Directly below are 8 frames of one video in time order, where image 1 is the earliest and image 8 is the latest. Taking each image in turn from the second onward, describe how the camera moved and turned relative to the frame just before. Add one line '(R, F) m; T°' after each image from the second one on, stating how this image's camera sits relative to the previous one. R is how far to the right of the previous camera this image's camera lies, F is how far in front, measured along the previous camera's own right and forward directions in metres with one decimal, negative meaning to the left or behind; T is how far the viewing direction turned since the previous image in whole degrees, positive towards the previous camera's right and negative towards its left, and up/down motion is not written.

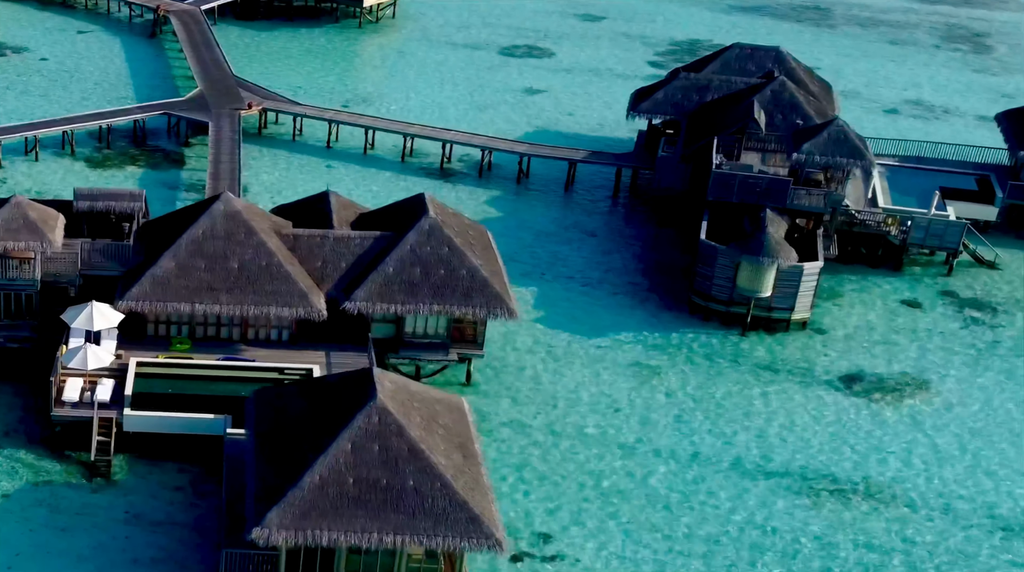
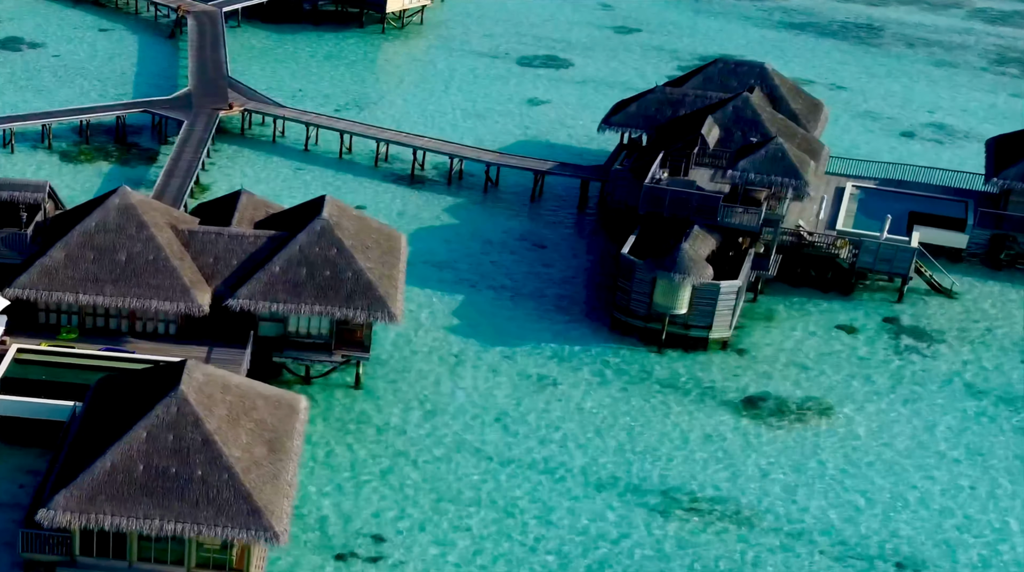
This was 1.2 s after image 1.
(+5.5, +0.1) m; -6°
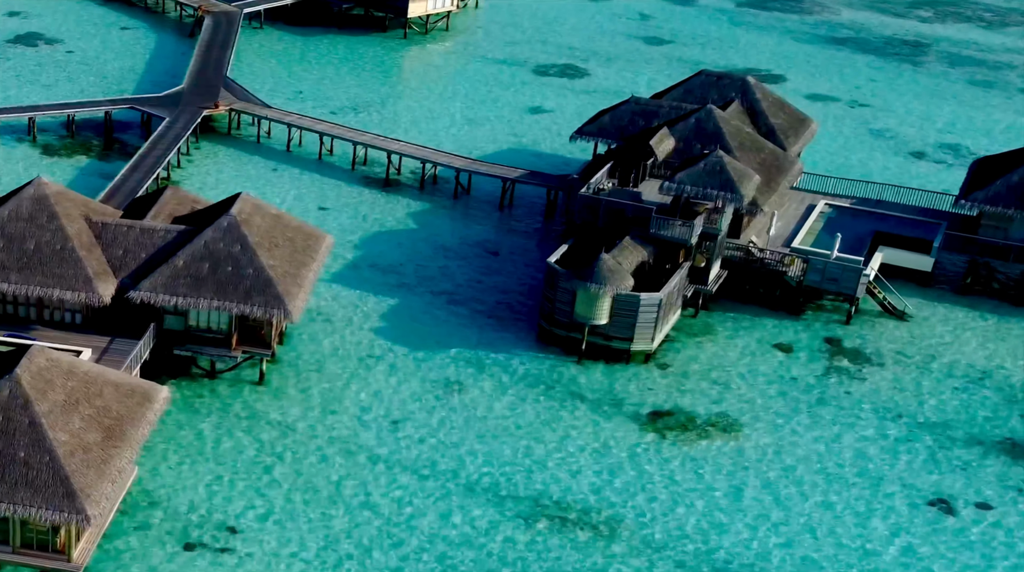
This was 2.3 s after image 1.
(+5.0, +0.1) m; -5°
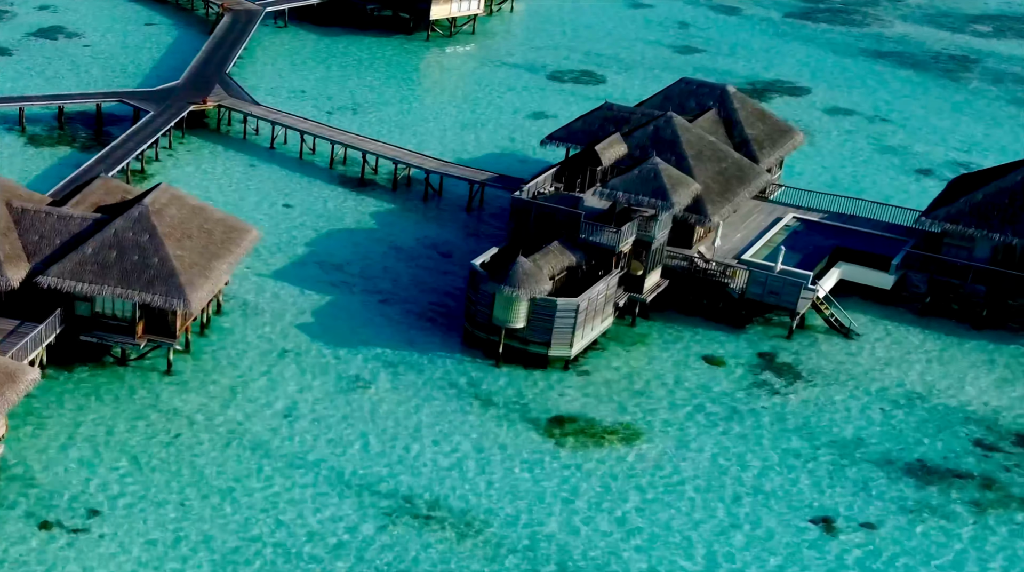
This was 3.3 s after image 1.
(+5.1, +0.3) m; -5°
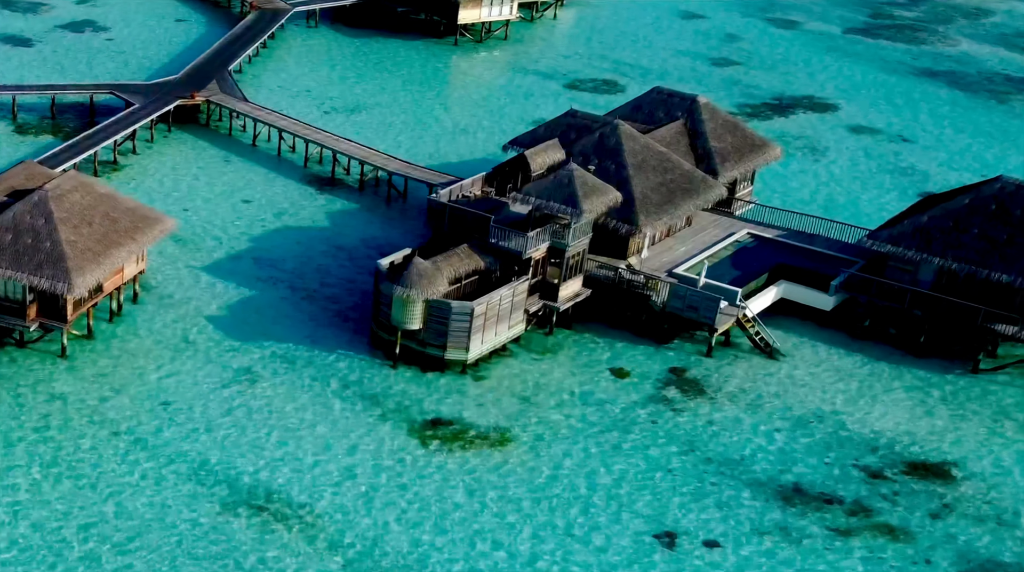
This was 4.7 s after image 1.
(+6.3, +0.6) m; -6°
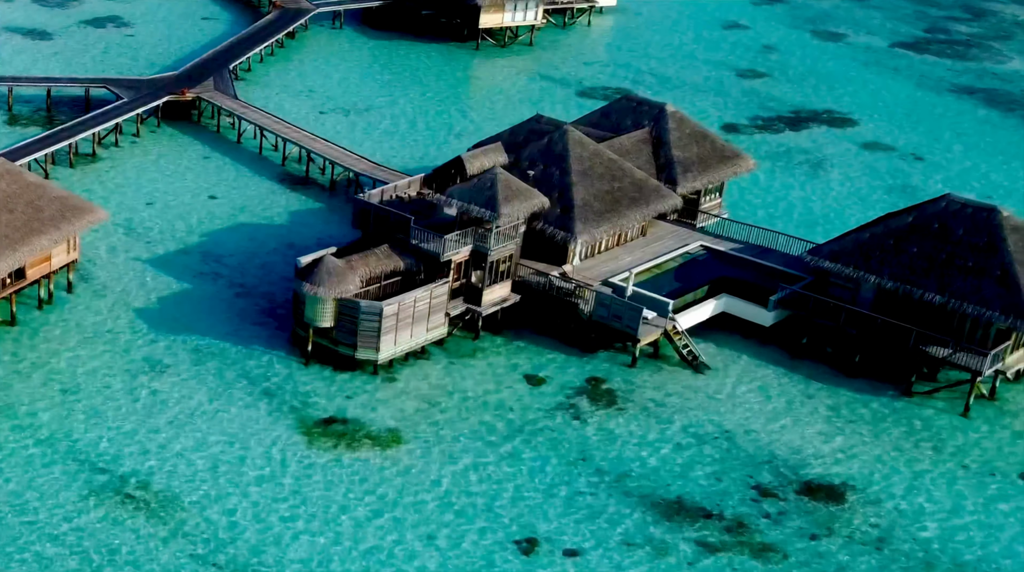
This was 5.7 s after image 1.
(+5.2, +0.5) m; -5°
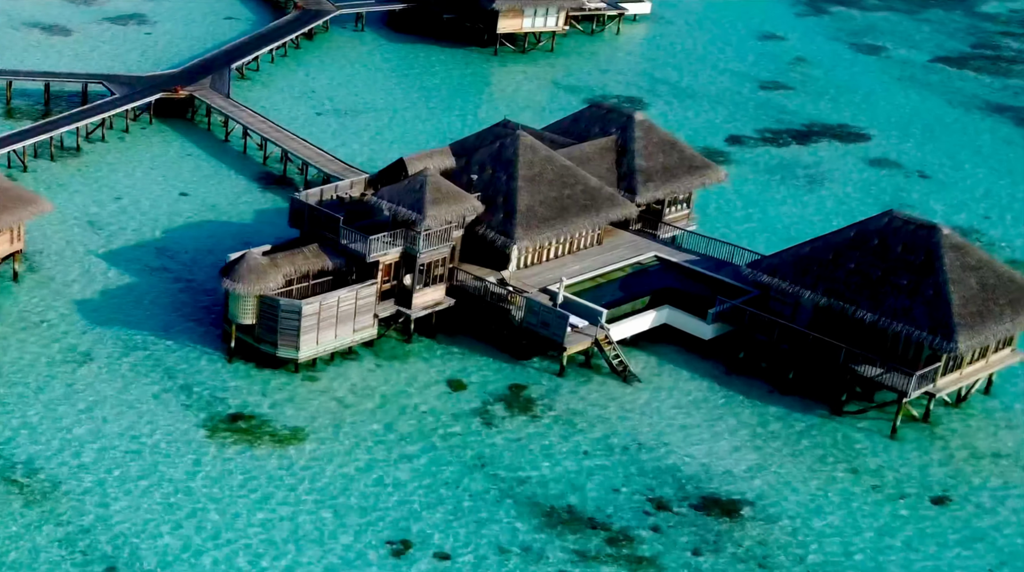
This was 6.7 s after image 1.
(+4.6, +0.4) m; -4°
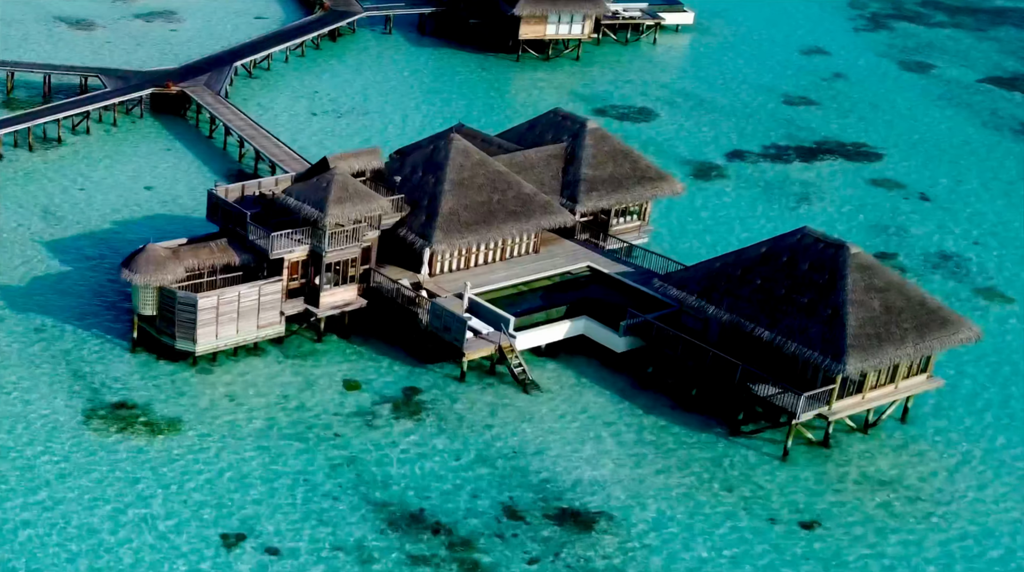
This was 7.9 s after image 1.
(+5.9, +0.7) m; -6°
